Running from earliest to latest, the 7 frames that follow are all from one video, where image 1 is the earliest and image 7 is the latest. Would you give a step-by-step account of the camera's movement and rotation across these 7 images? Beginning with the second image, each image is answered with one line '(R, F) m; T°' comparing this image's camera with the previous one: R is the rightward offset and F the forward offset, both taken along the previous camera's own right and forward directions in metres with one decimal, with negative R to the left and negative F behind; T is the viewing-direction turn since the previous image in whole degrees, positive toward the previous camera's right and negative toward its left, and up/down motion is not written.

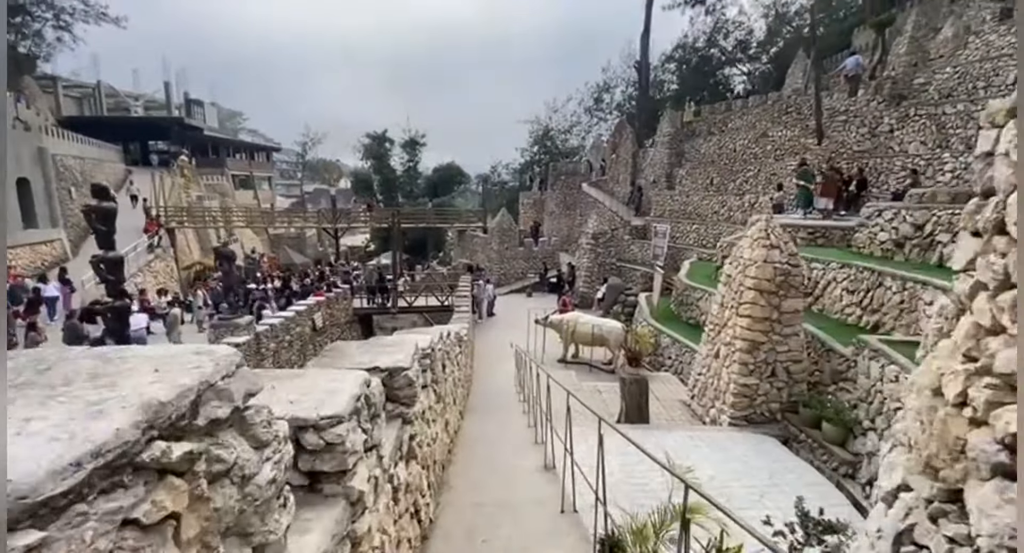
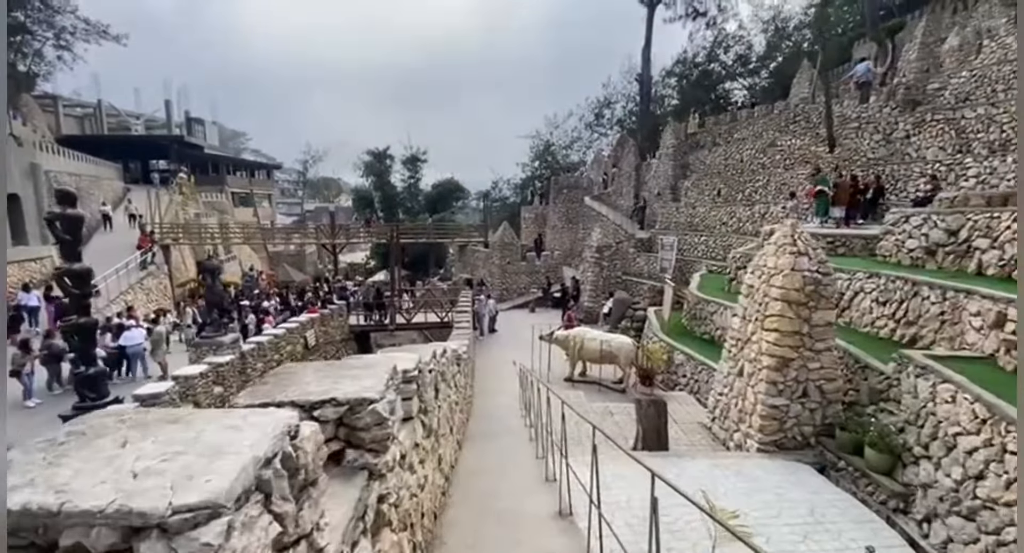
(0.0, +0.7) m; 0°
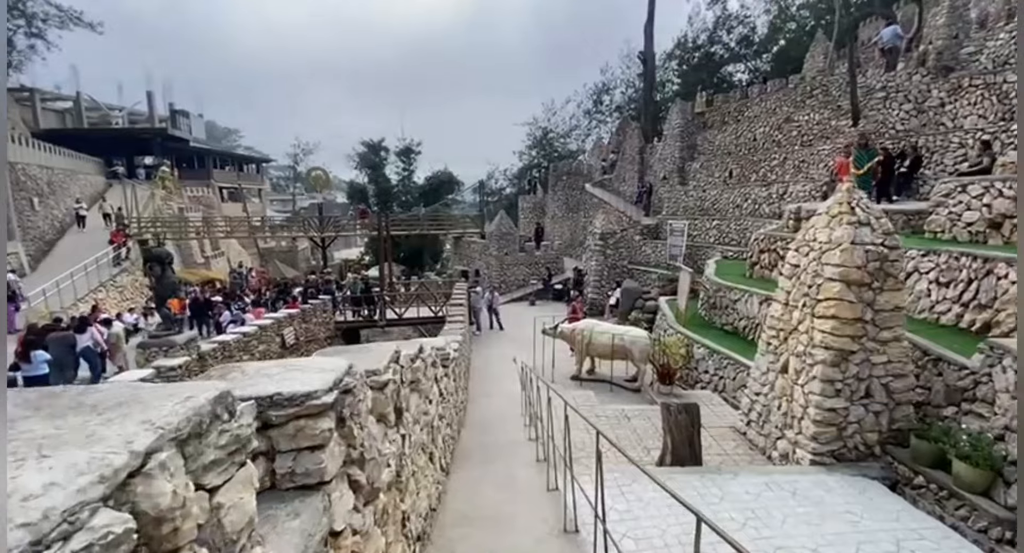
(0.0, +1.3) m; 0°
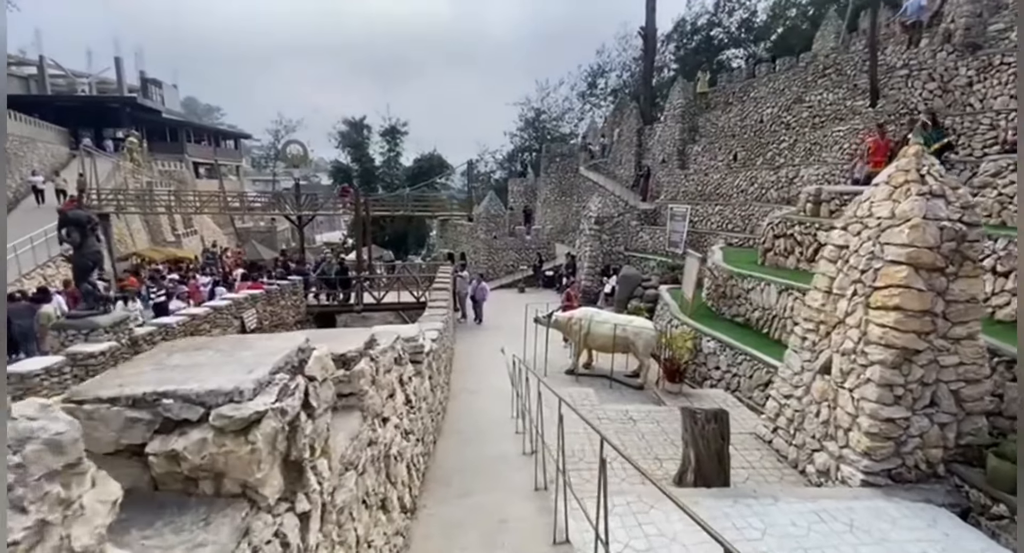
(-0.1, +1.2) m; +1°
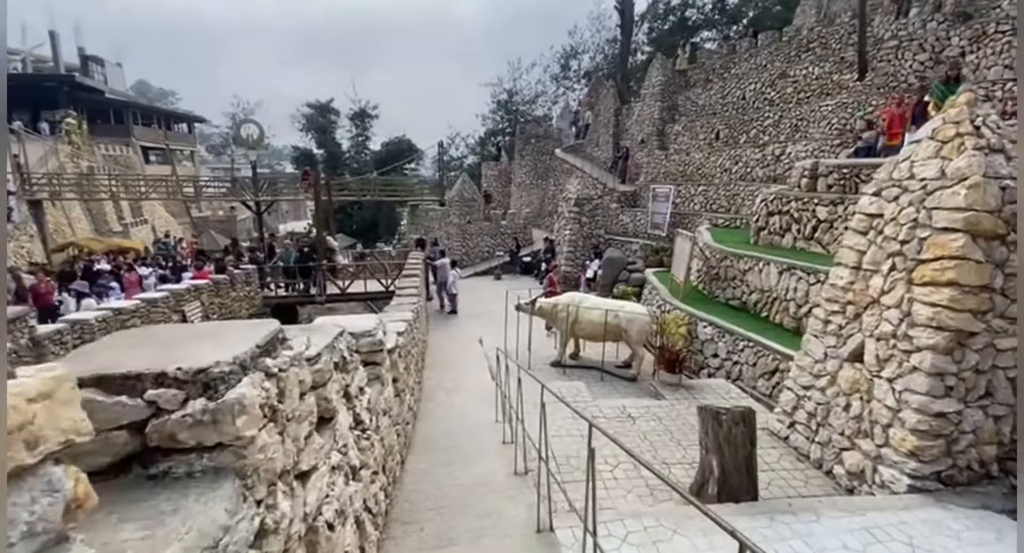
(-0.1, +0.9) m; +3°
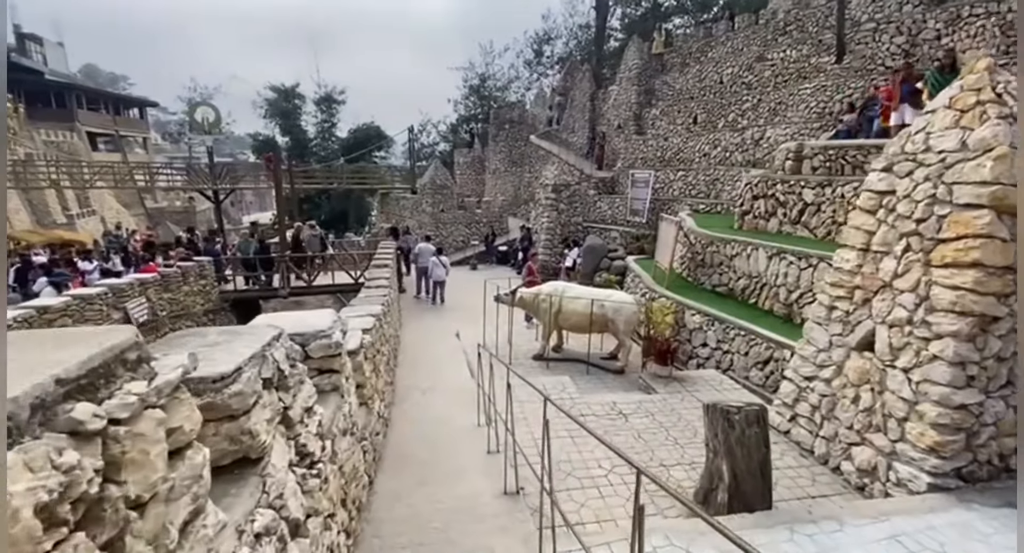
(-0.1, +0.5) m; +3°
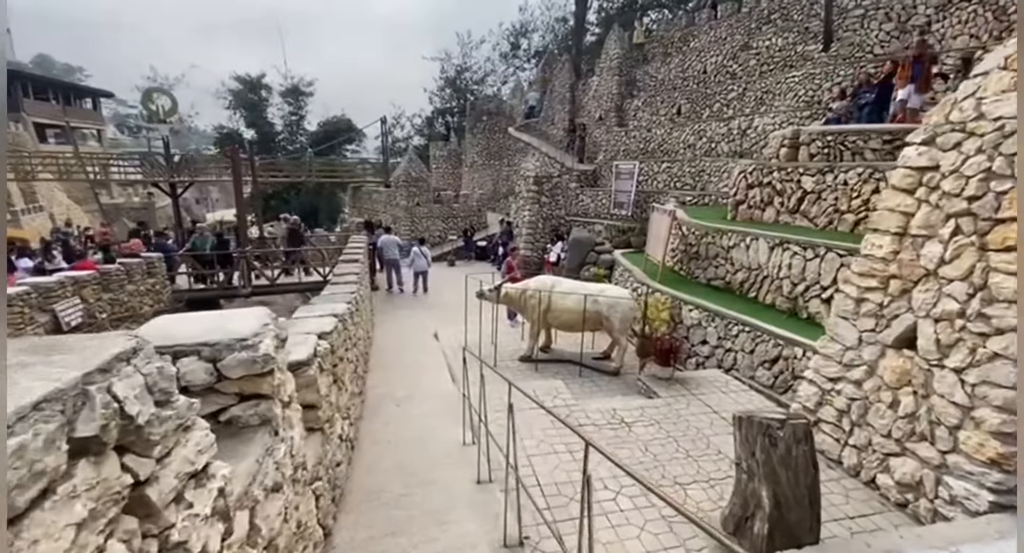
(-0.1, +0.7) m; +2°
